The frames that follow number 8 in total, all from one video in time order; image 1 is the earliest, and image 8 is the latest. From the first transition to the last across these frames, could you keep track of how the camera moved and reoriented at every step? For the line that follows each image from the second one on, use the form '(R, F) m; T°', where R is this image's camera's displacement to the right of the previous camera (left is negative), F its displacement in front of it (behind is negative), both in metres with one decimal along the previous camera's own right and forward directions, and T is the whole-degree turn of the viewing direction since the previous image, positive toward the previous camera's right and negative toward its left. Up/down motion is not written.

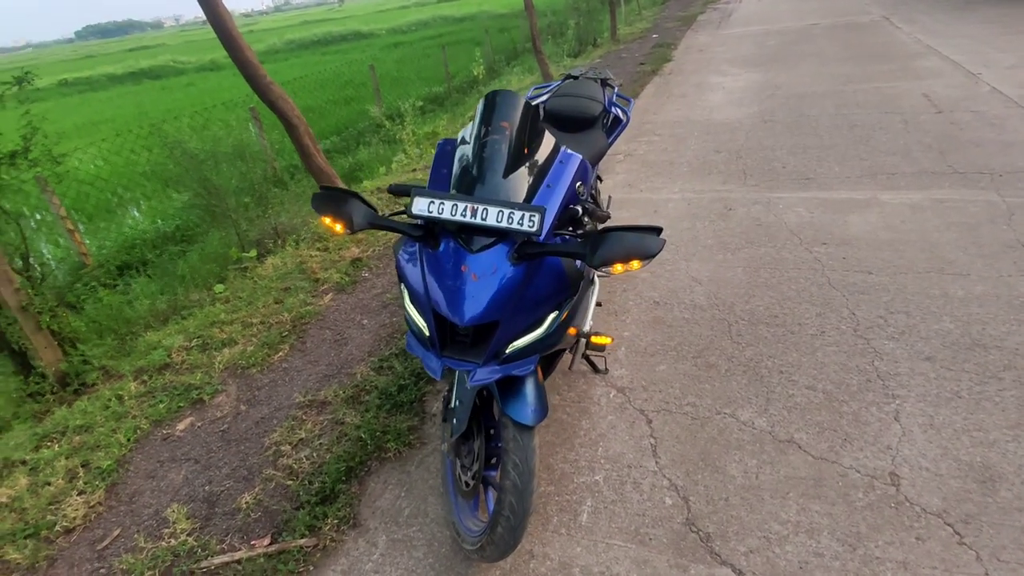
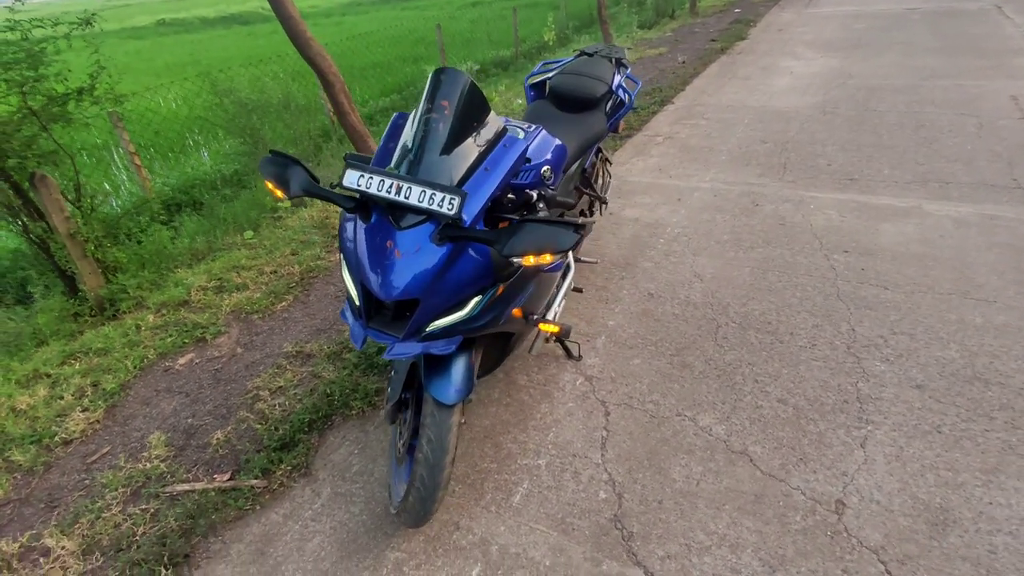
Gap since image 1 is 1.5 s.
(+0.4, 0.0) m; -6°
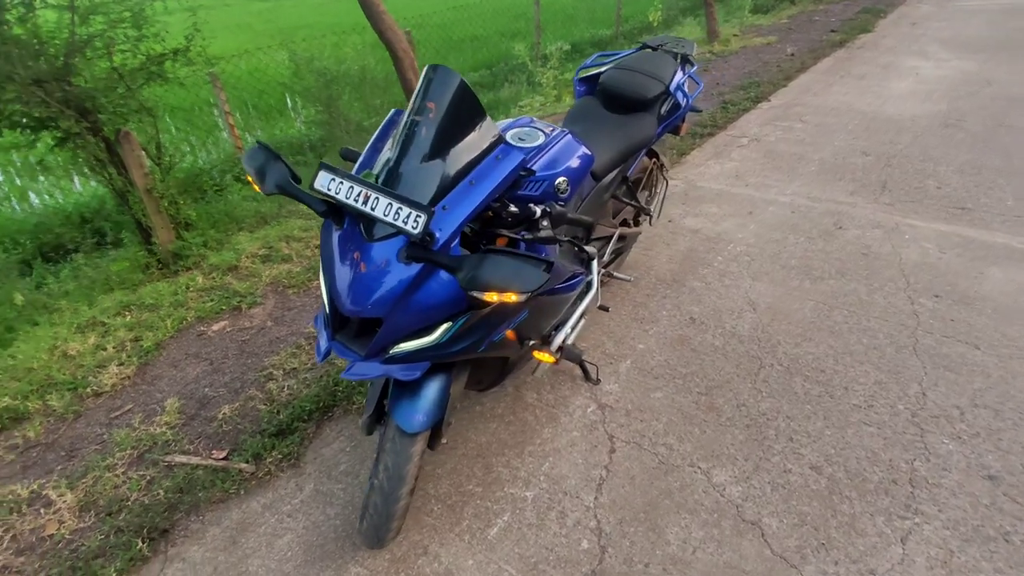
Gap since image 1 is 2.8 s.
(+0.3, +0.2) m; -8°
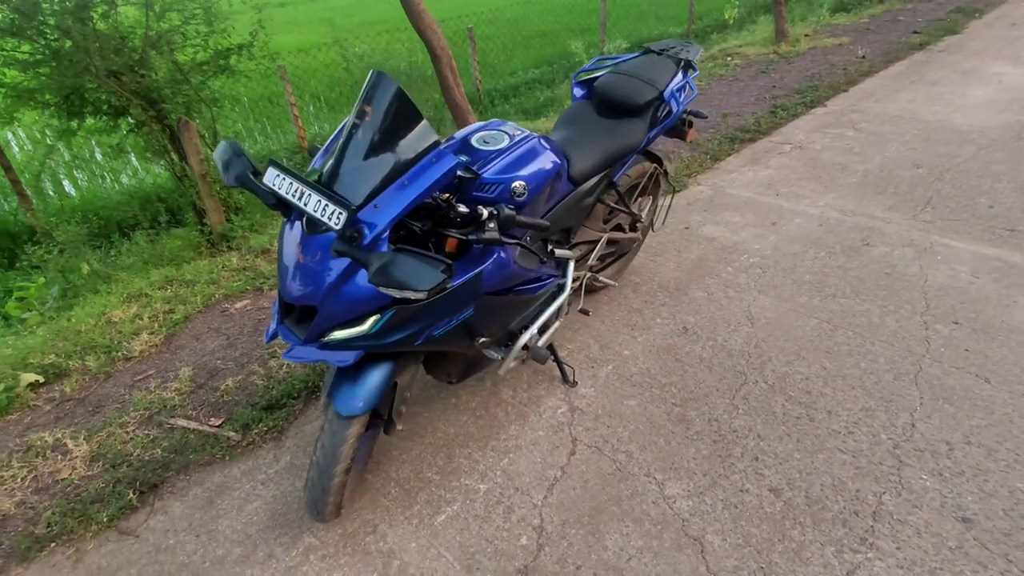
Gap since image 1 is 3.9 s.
(+0.4, 0.0) m; -7°
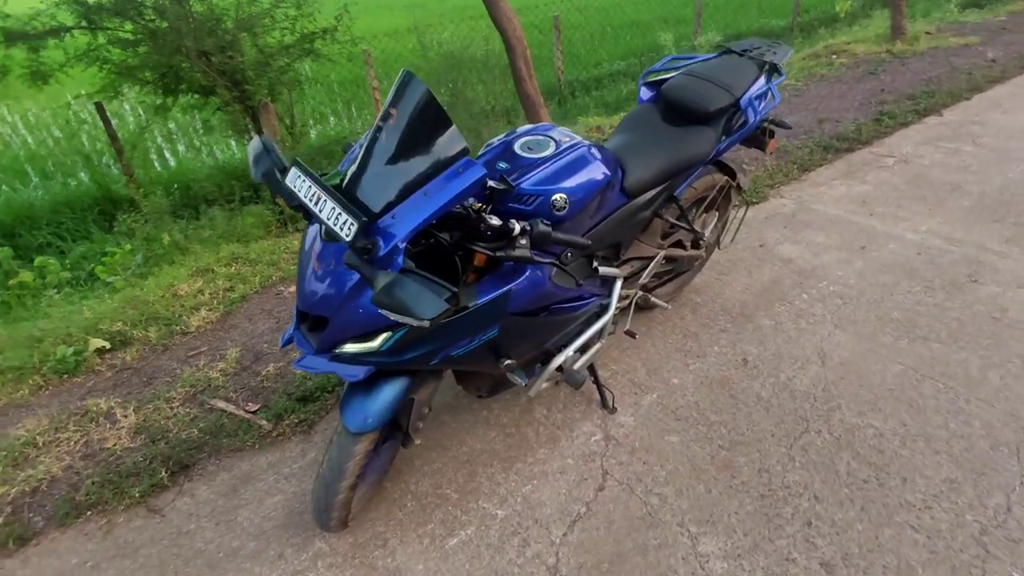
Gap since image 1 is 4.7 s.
(+0.1, +0.2) m; -7°
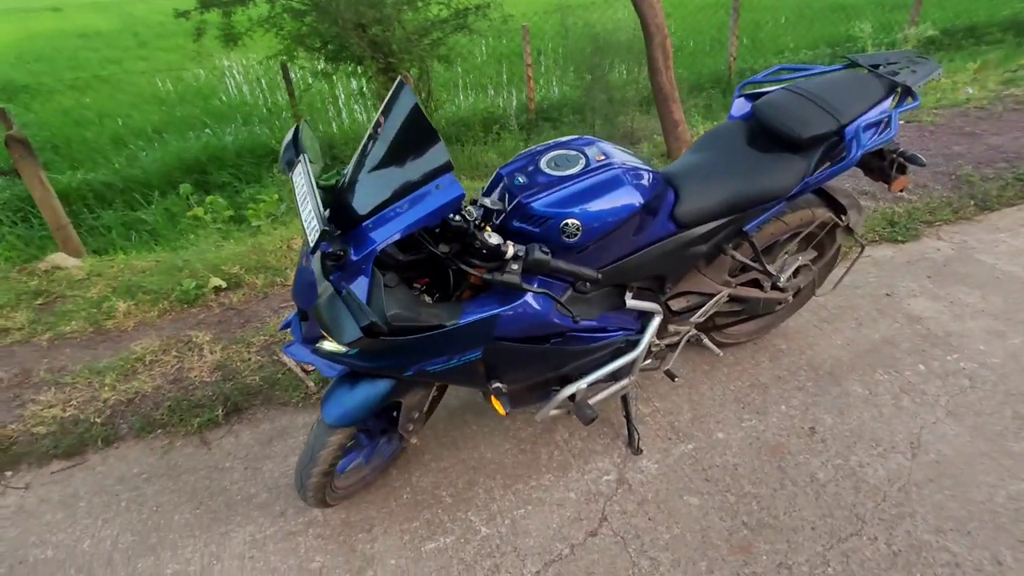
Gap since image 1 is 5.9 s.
(+0.5, +0.2) m; -15°
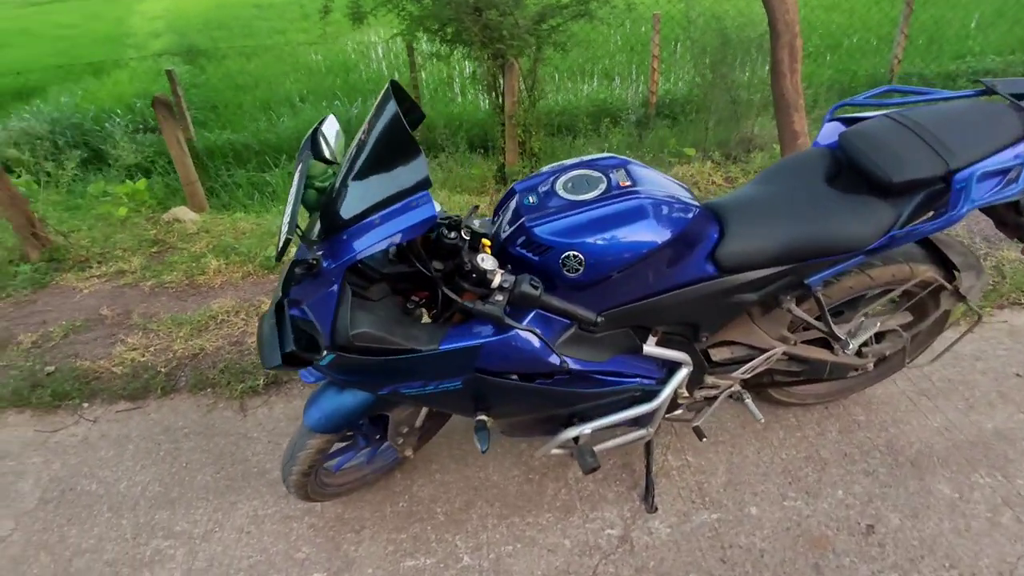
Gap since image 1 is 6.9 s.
(+0.3, +0.2) m; -11°
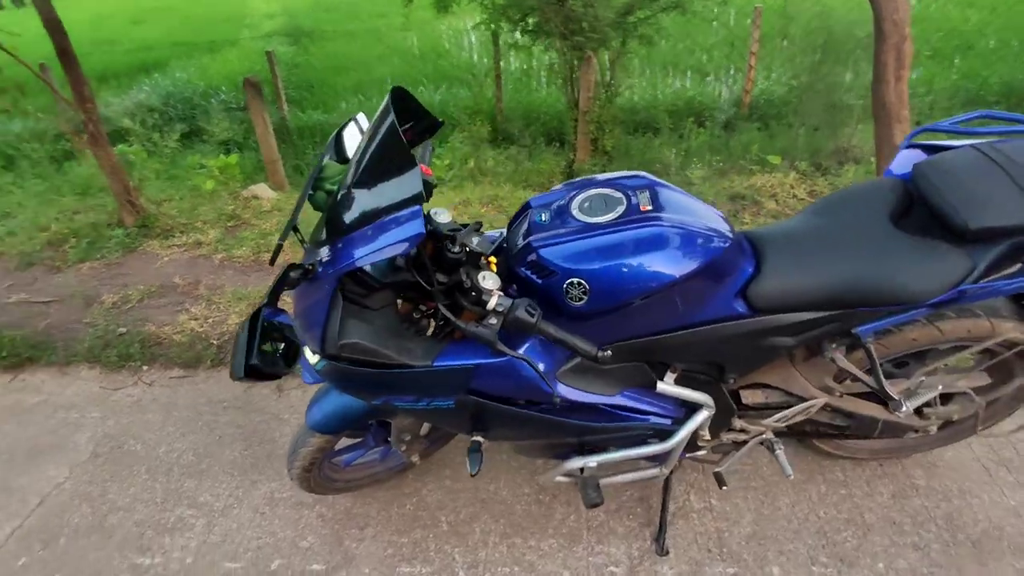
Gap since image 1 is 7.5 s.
(+0.2, +0.1) m; -8°
